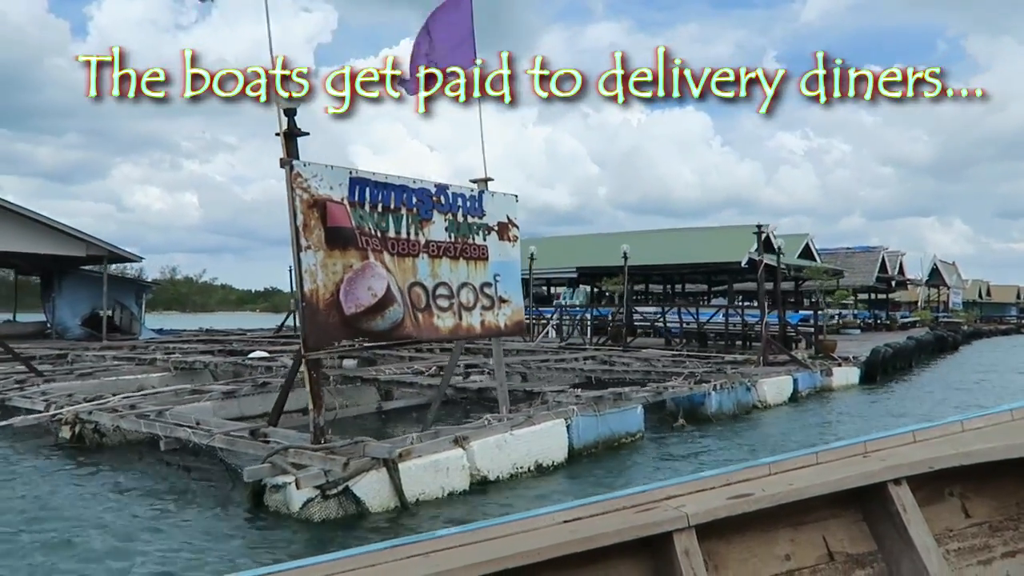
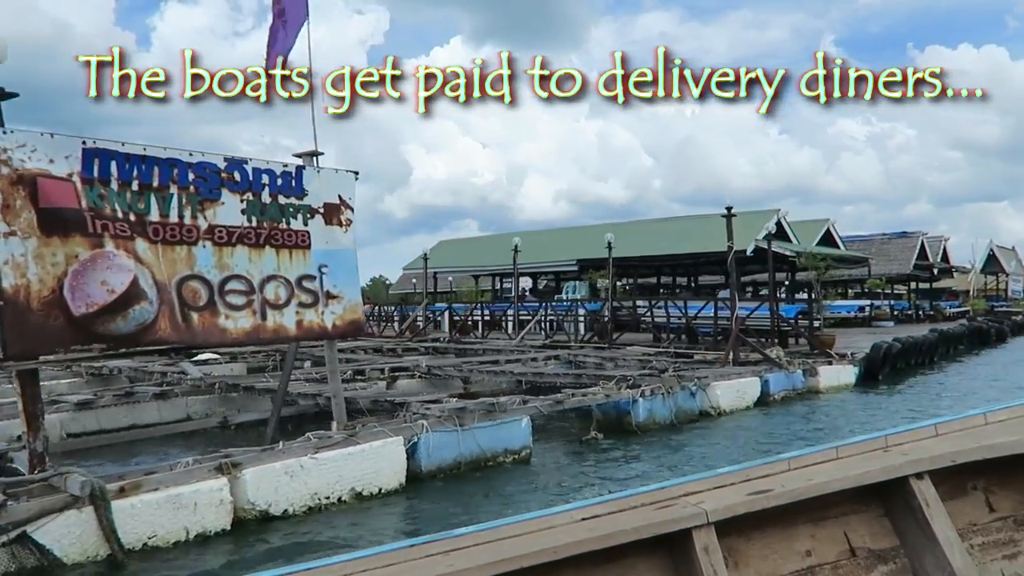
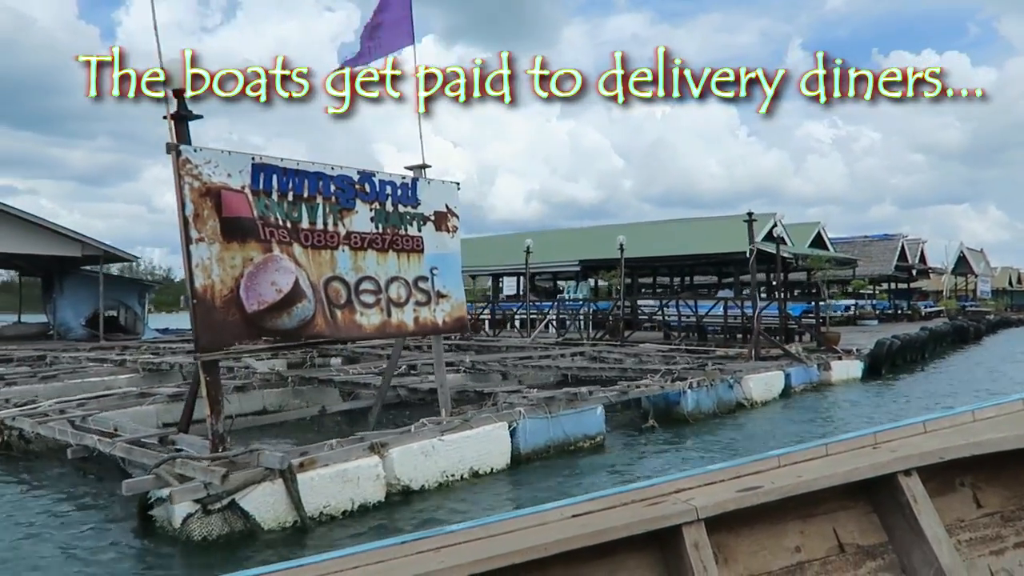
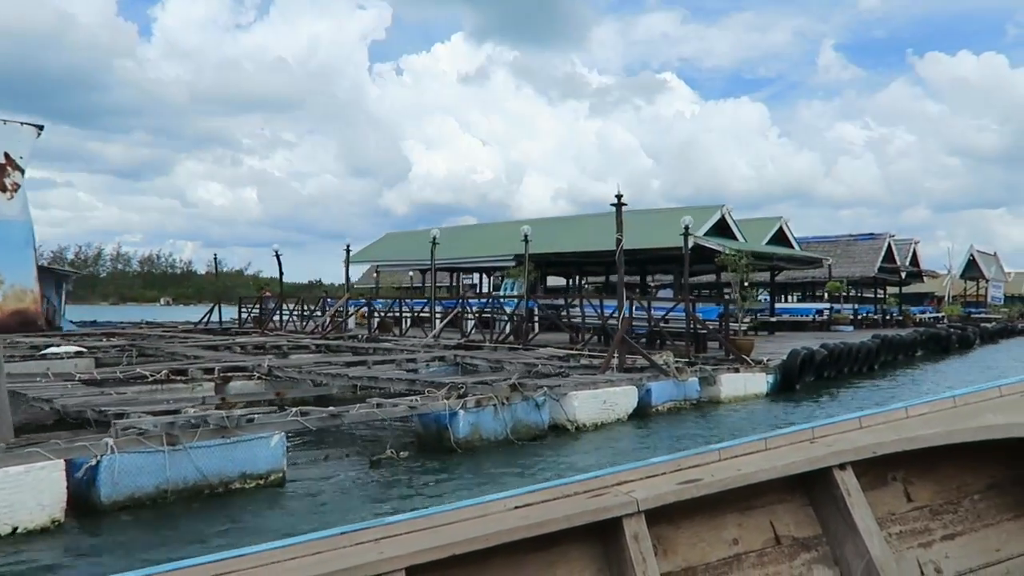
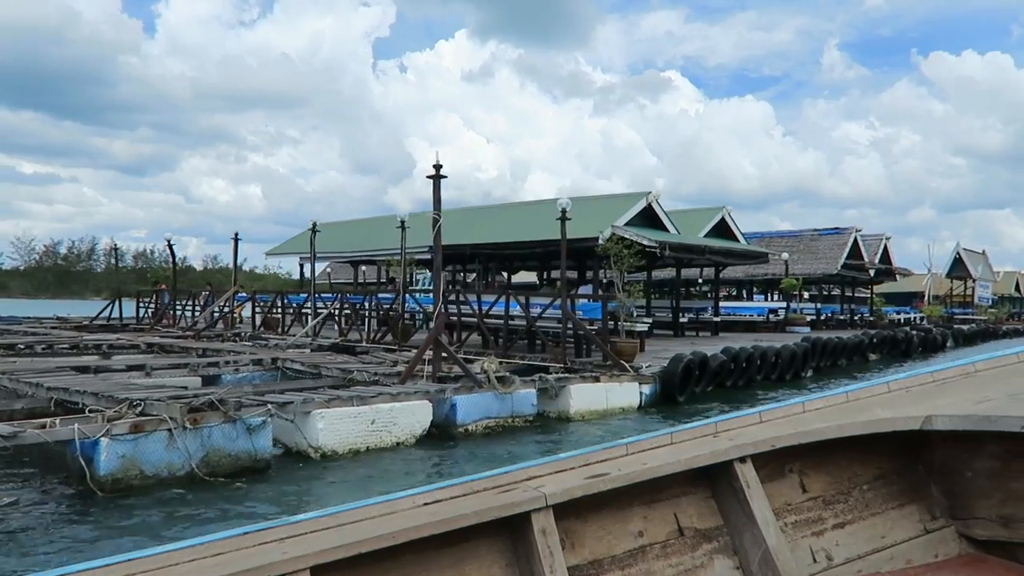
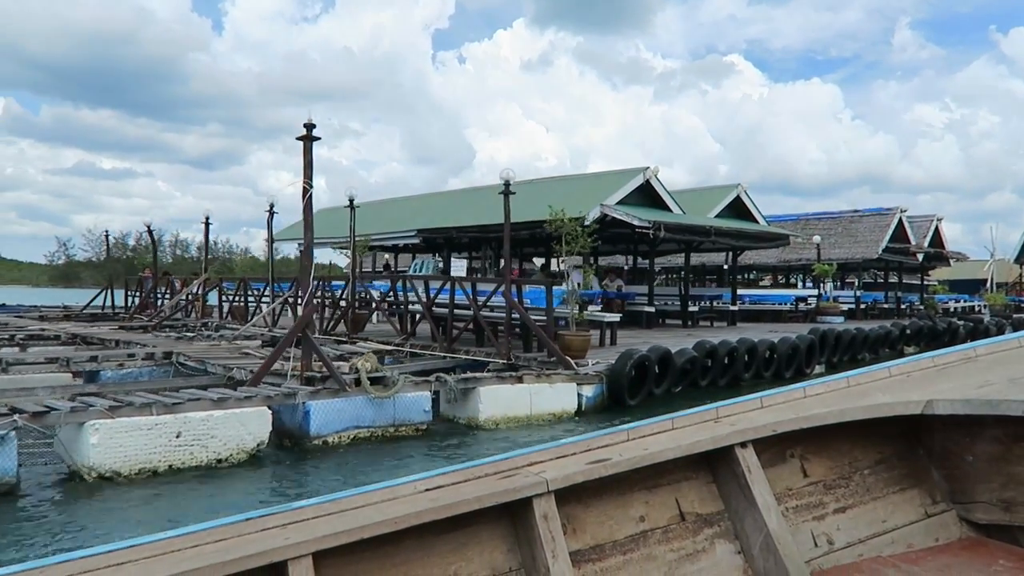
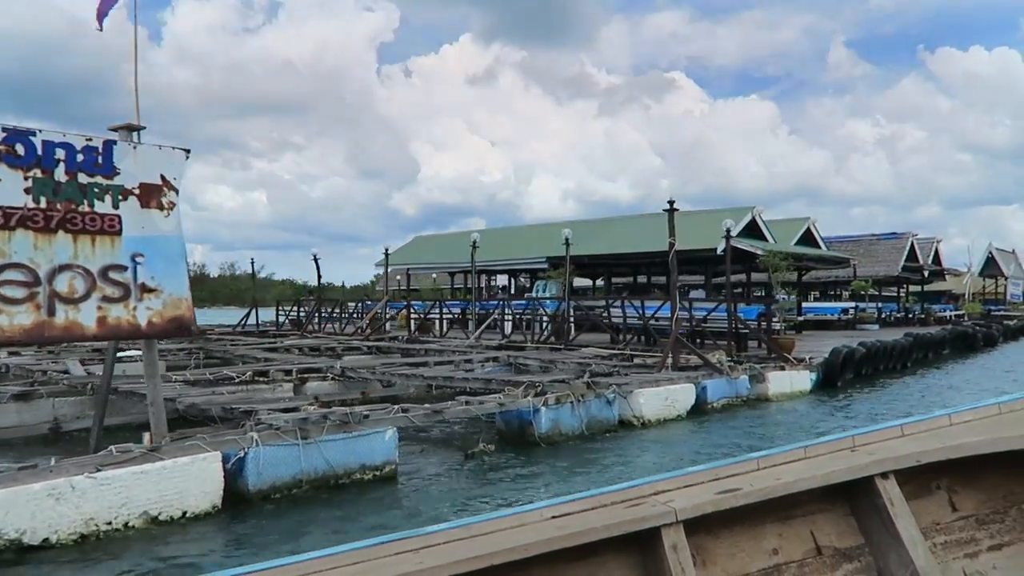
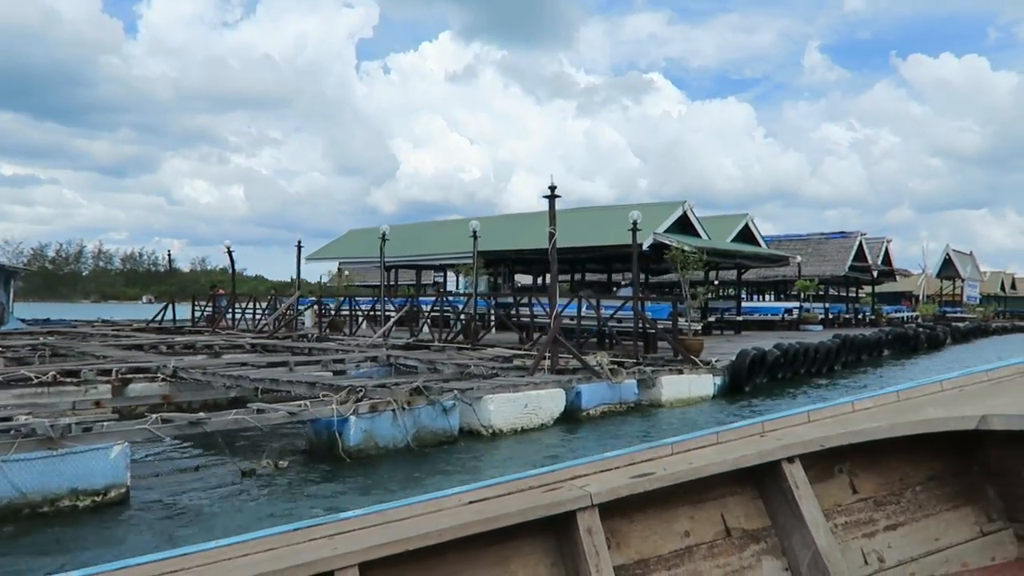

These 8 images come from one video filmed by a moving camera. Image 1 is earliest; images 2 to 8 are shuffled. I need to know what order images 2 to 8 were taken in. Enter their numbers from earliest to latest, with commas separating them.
3, 2, 7, 4, 8, 5, 6
